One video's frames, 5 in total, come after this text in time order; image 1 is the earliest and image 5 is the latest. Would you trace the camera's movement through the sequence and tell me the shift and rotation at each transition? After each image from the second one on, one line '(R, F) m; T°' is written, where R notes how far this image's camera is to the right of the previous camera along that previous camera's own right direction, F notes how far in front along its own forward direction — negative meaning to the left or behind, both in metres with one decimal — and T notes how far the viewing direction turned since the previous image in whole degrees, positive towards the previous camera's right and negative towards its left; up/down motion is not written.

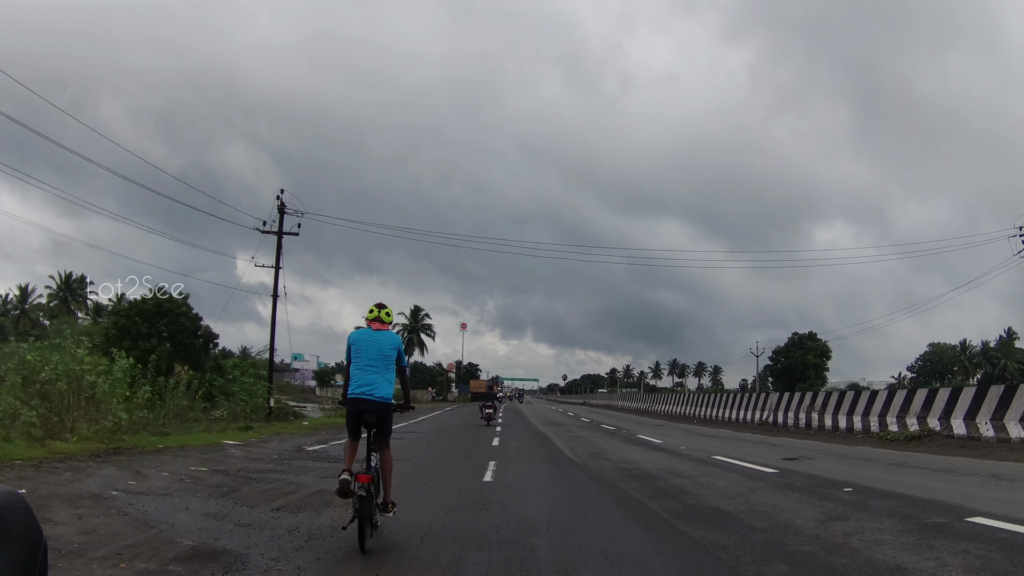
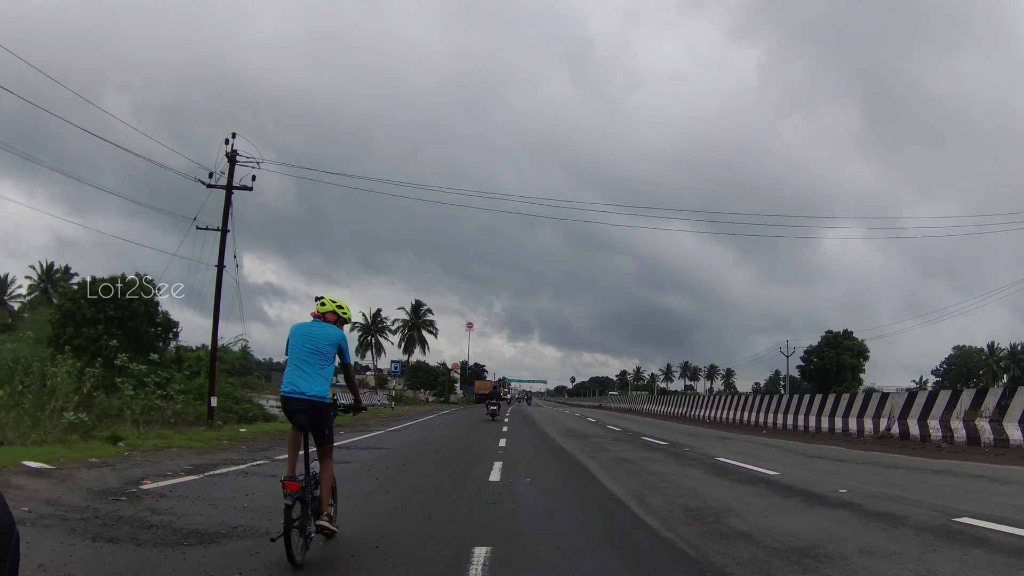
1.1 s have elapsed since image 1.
(0.0, +0.9) m; -1°
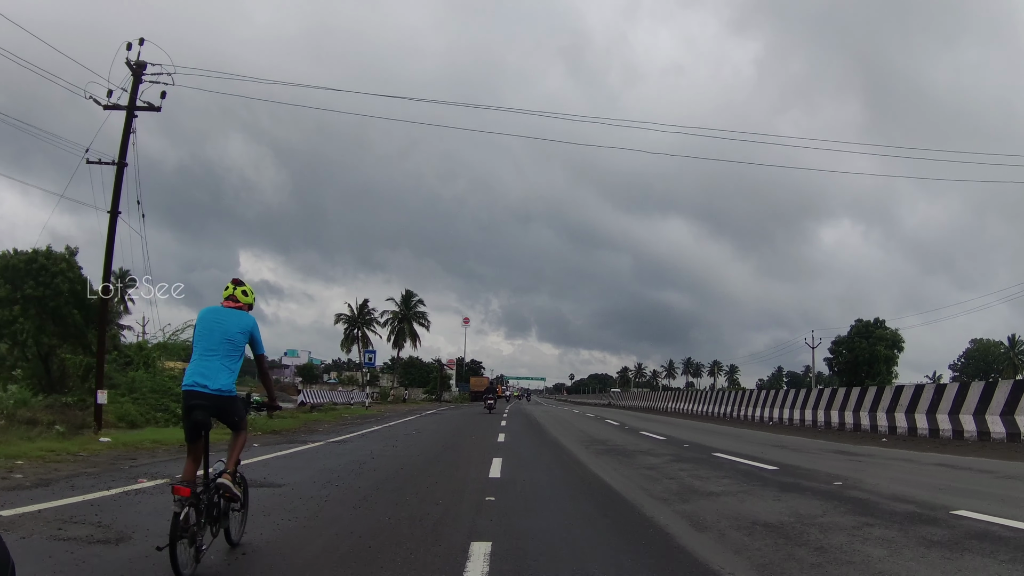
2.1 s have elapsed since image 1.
(0.0, +0.9) m; 0°
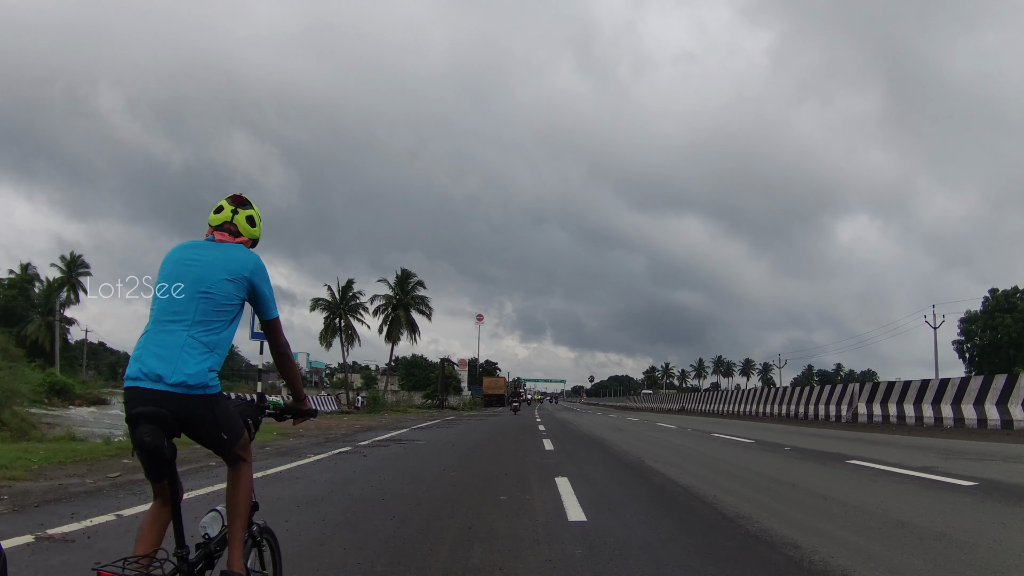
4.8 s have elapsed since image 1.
(-0.1, +2.2) m; -1°
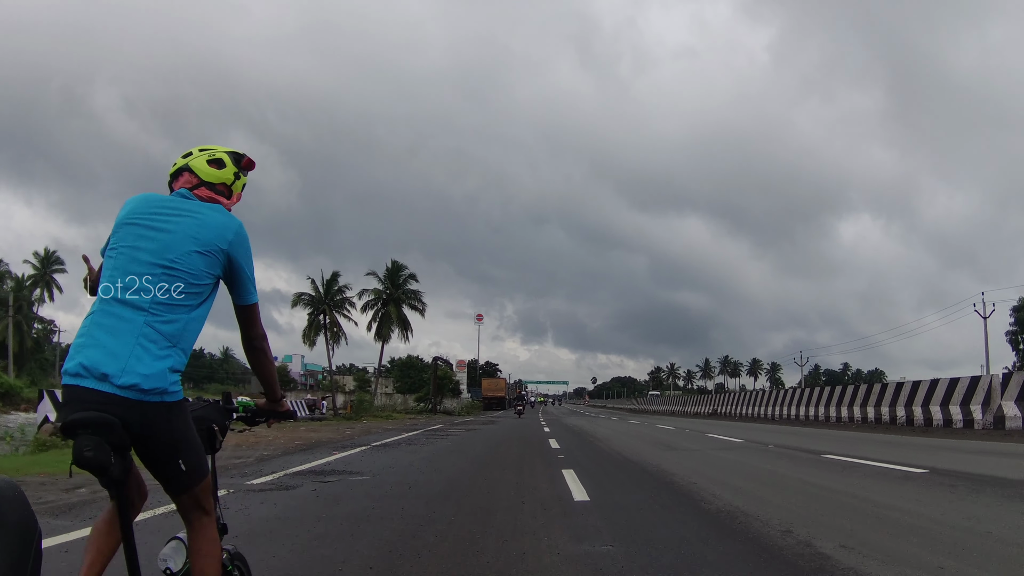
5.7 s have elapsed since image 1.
(0.0, +0.7) m; 0°
